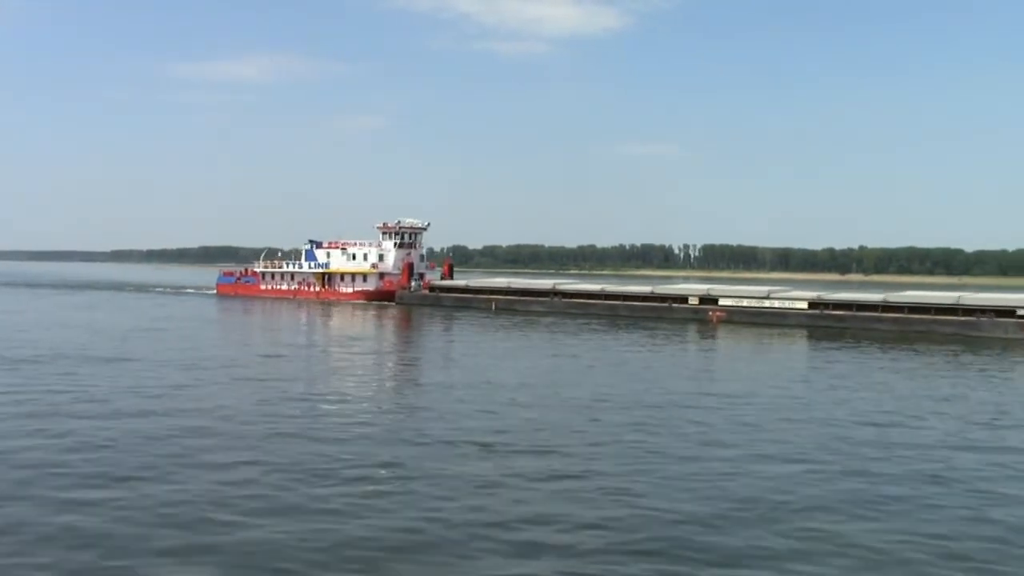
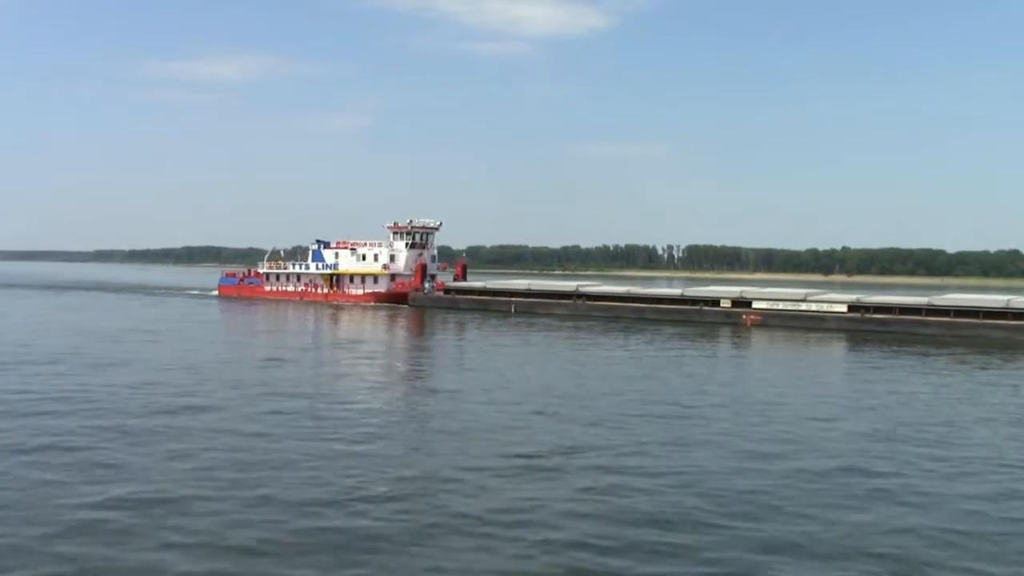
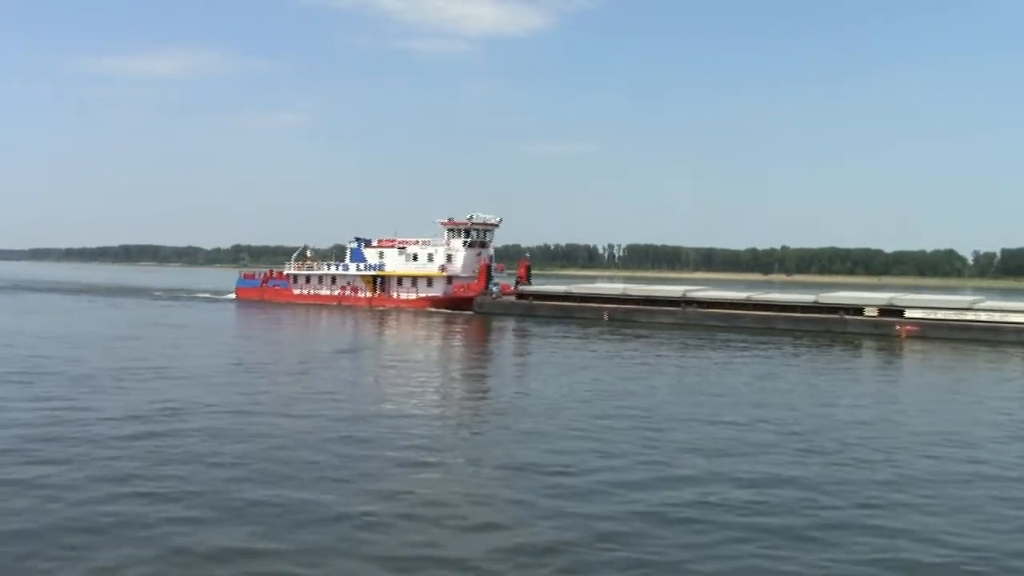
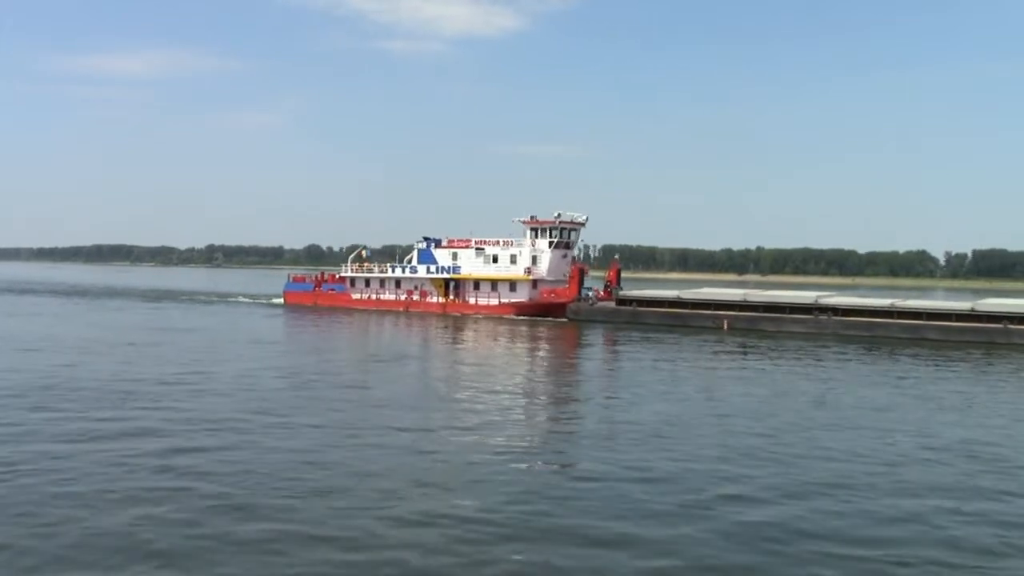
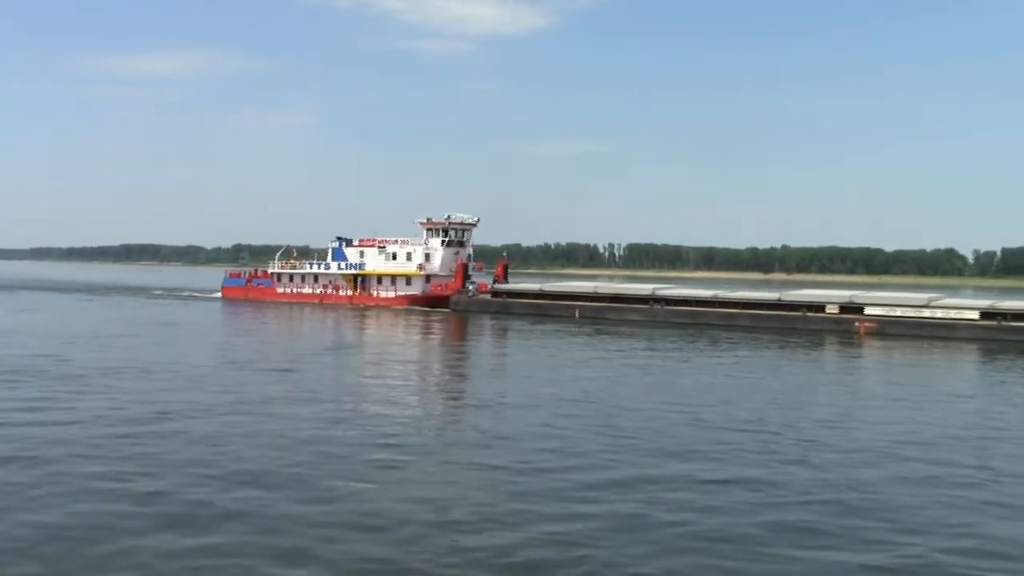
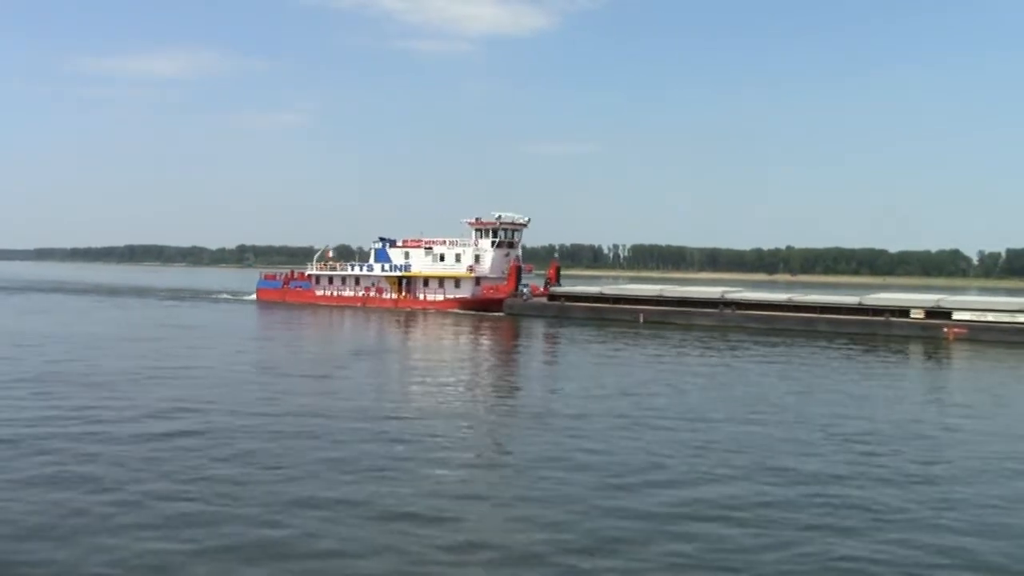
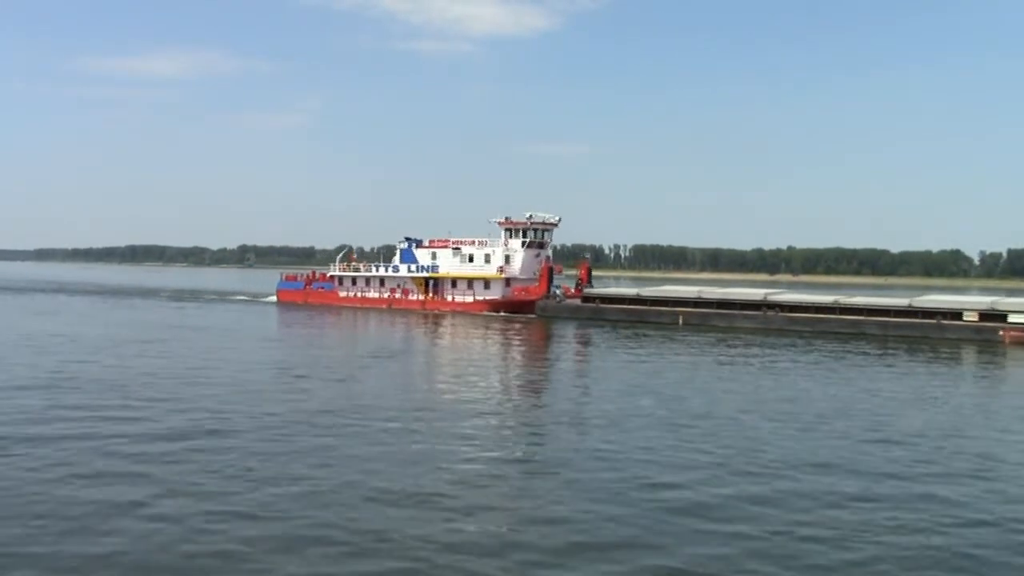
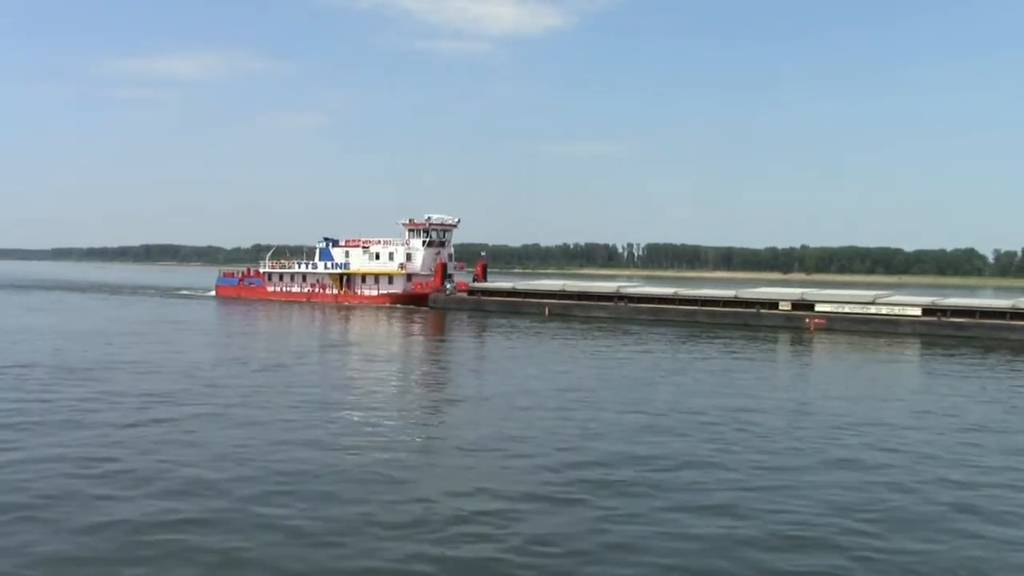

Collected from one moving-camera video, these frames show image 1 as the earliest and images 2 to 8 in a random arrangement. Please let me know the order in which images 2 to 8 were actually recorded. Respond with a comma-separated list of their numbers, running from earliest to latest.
2, 8, 5, 3, 6, 7, 4
